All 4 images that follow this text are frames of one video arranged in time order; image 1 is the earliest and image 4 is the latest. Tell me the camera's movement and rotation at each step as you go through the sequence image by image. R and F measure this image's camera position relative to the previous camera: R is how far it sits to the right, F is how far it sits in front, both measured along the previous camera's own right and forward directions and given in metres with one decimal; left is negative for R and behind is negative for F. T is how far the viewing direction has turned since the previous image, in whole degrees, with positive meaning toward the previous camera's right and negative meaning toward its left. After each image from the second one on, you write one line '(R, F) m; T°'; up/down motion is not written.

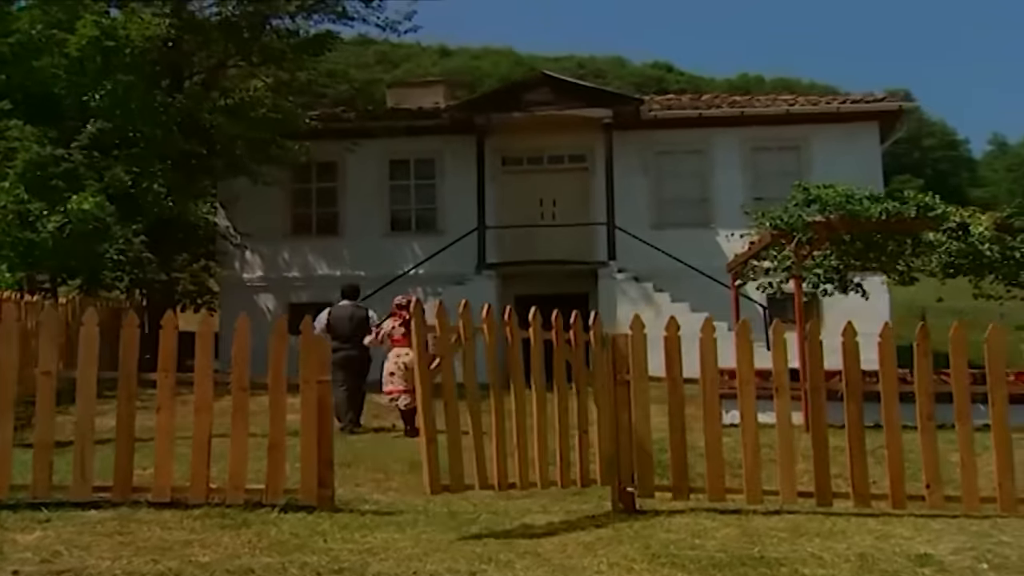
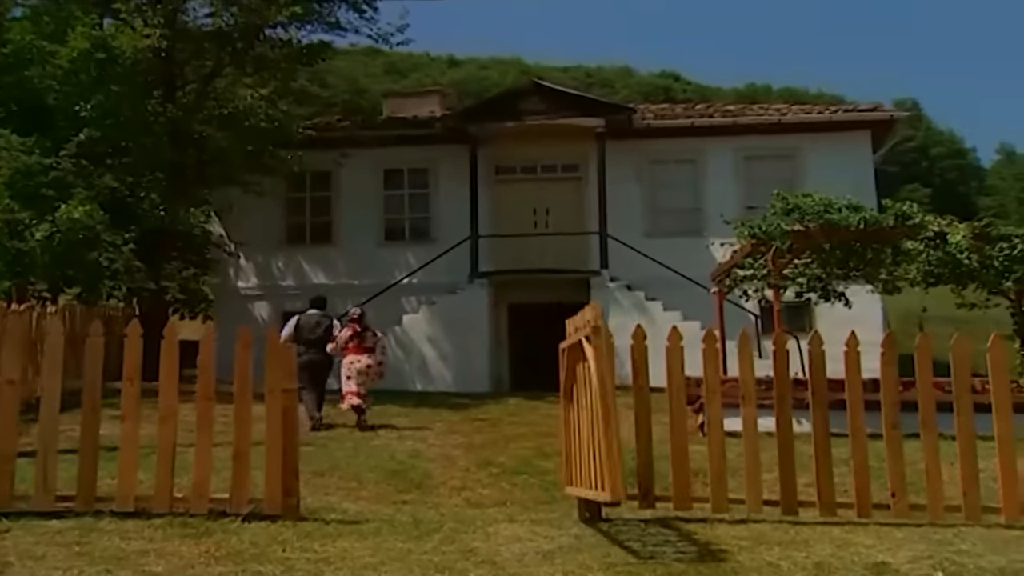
(+0.4, 0.0) m; 0°
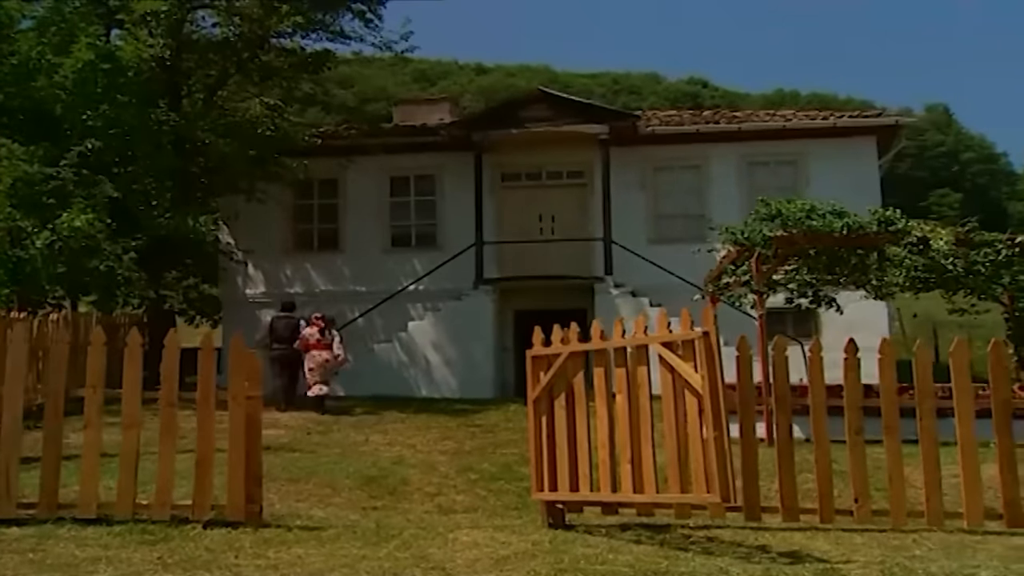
(+0.7, -0.1) m; -1°
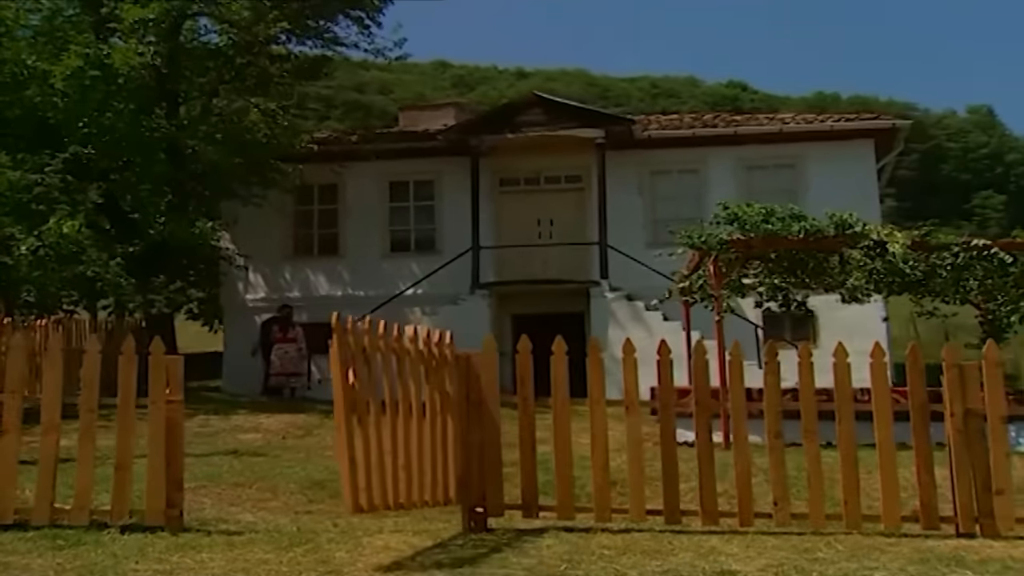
(+1.2, -0.1) m; 0°
